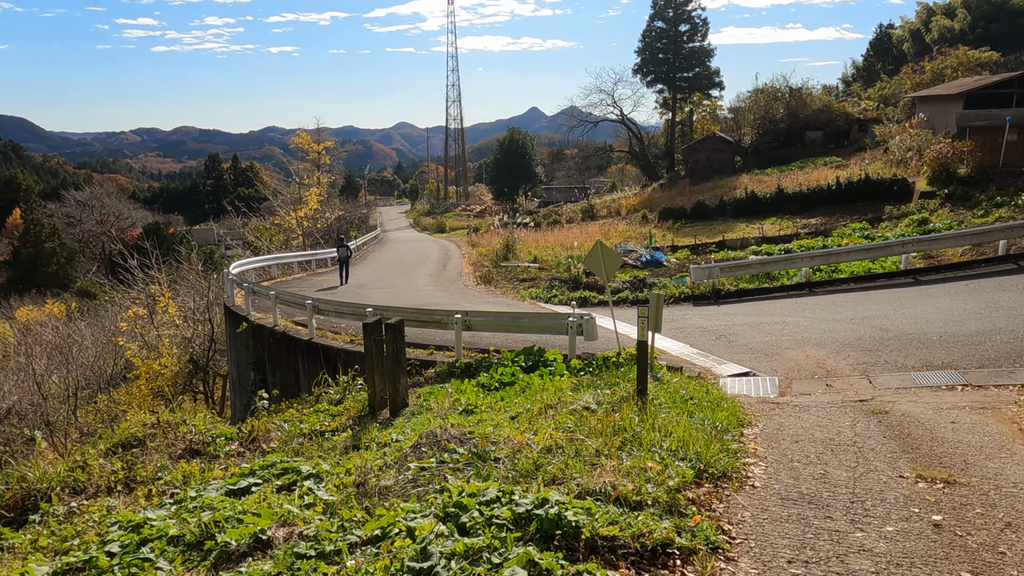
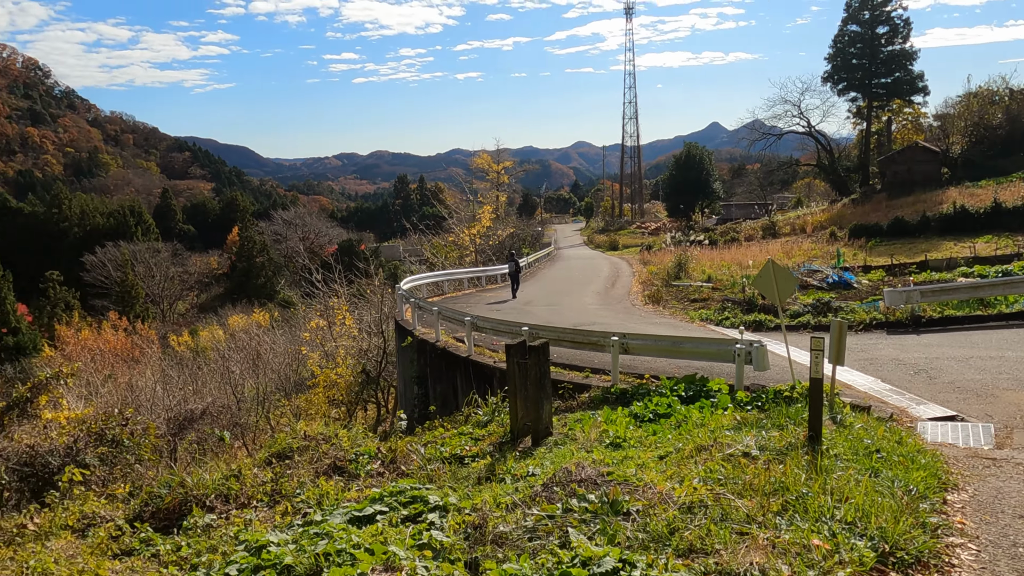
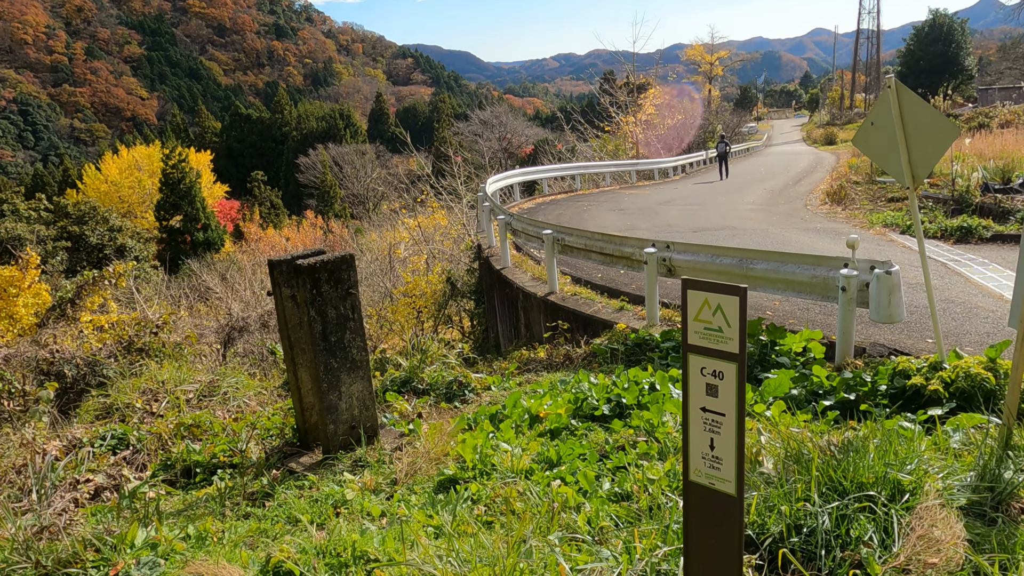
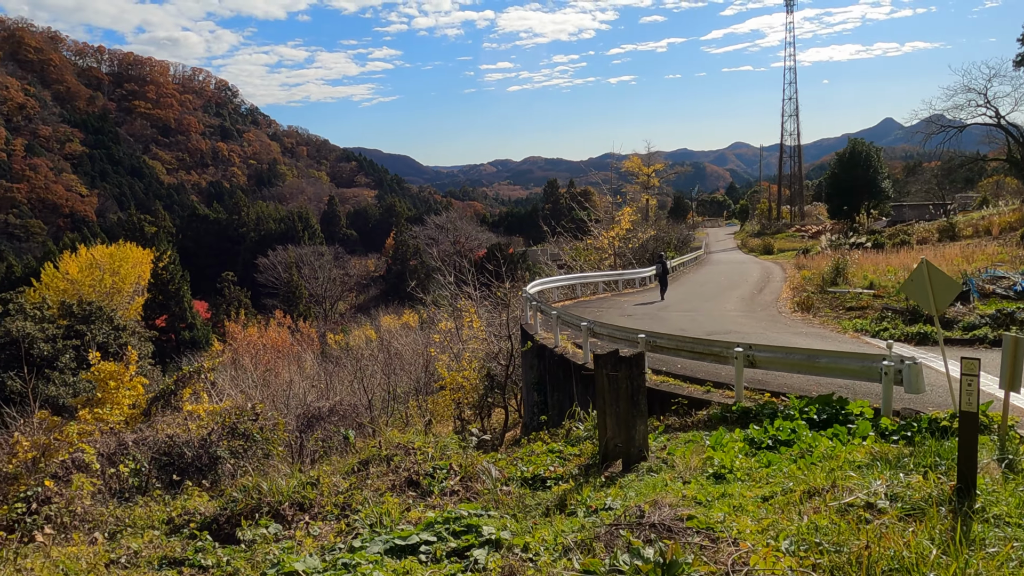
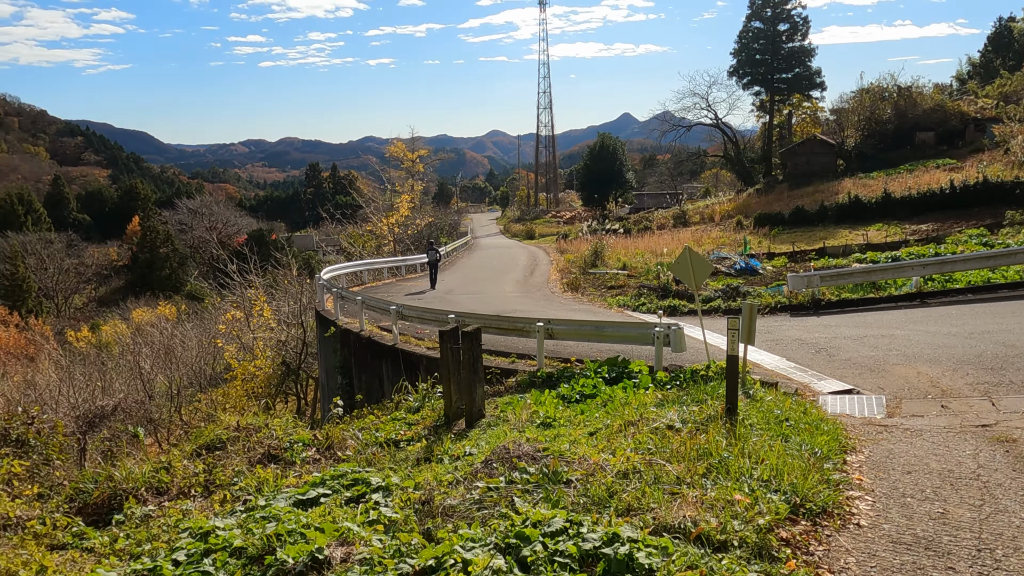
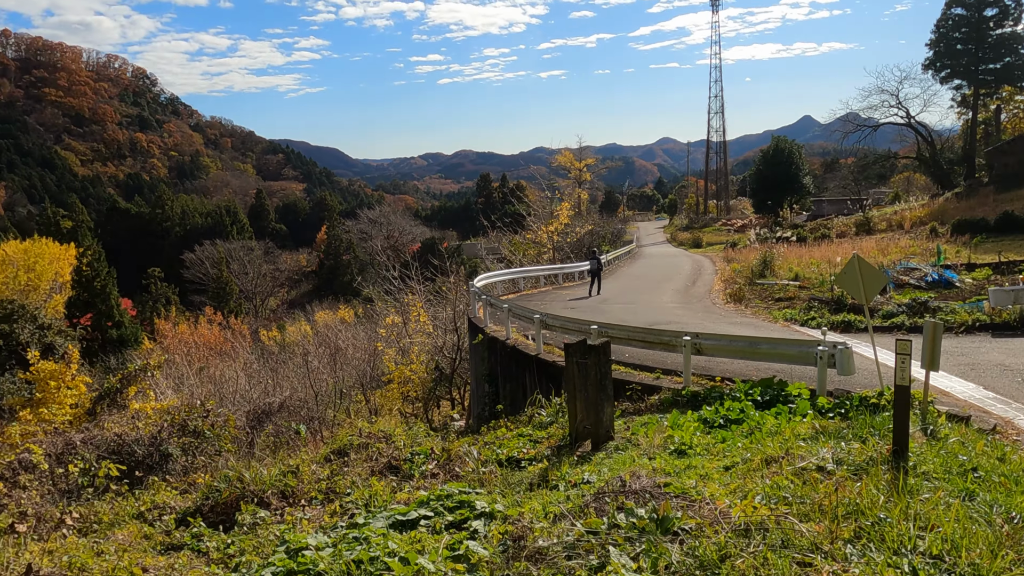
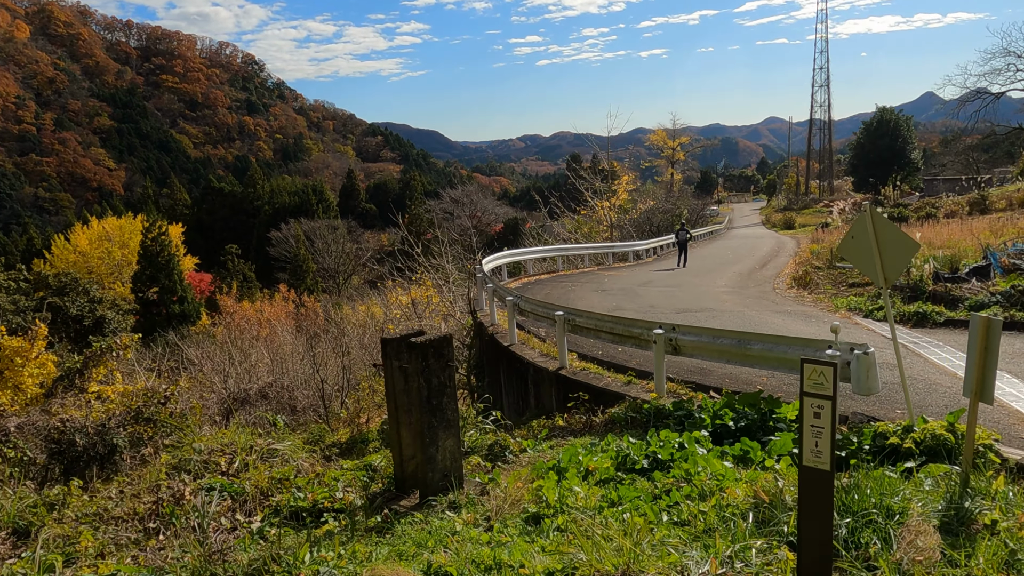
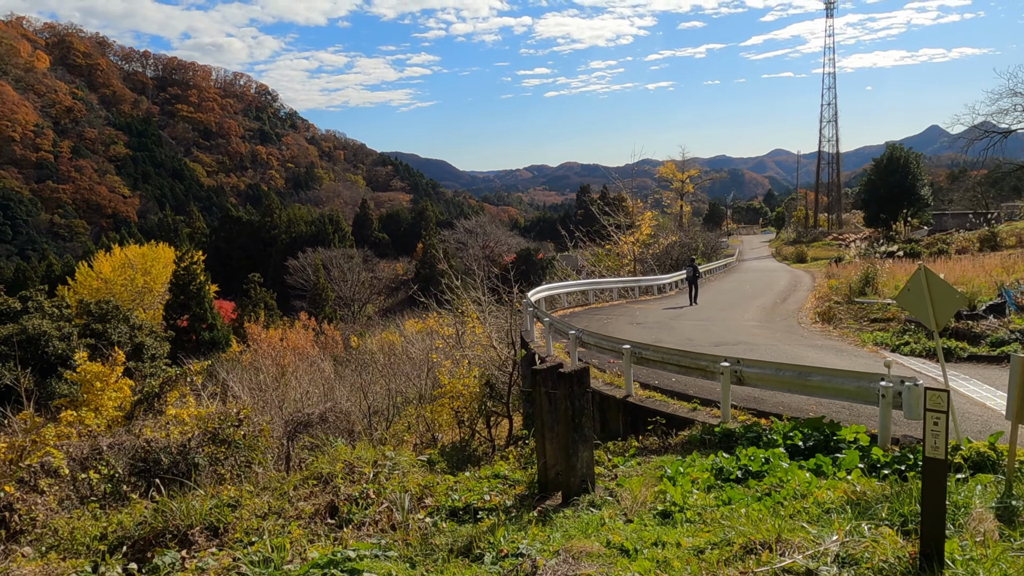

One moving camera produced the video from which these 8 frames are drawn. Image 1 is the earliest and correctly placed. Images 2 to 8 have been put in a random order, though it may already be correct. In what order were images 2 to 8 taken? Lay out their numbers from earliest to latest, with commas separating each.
5, 2, 6, 4, 8, 7, 3
